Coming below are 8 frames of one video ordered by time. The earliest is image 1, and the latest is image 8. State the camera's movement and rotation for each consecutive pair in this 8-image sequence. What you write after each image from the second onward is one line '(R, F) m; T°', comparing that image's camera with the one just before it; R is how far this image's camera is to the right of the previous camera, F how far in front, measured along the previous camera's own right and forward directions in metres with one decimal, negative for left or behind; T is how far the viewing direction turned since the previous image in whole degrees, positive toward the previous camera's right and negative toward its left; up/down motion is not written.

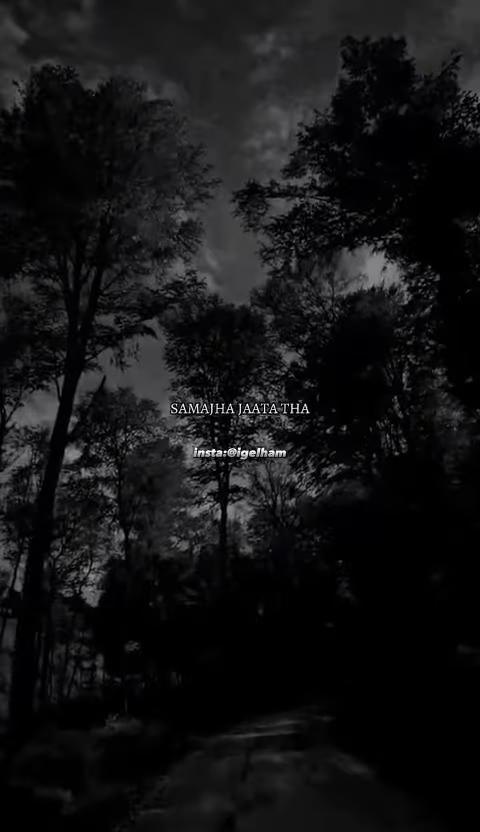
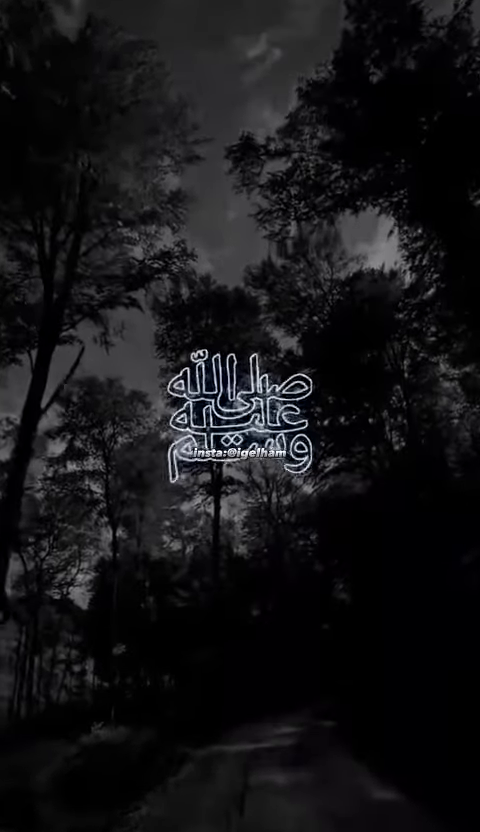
(0.0, +0.4) m; +1°
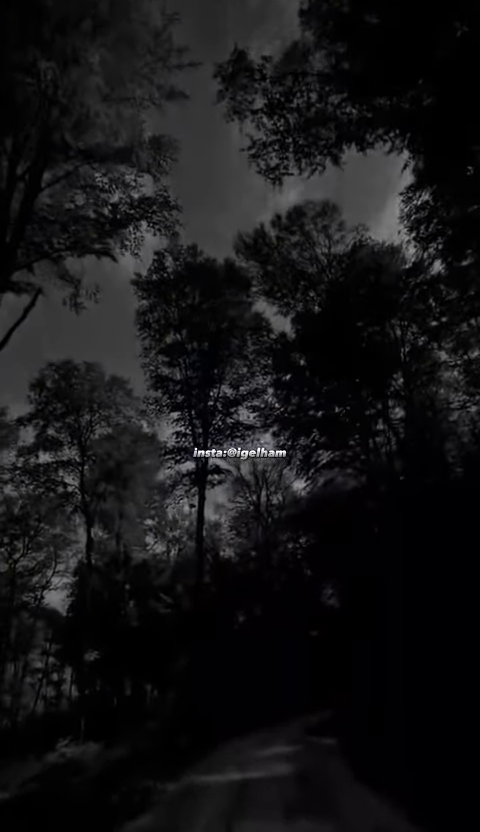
(0.0, +0.6) m; +1°
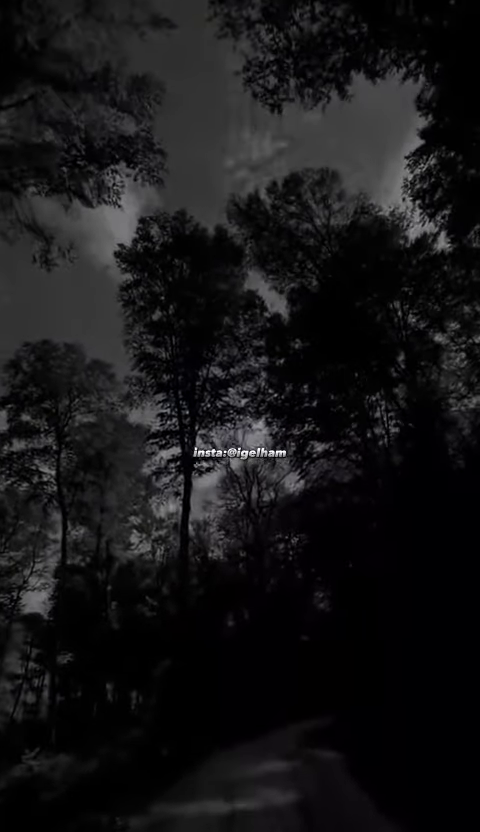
(0.0, +0.5) m; +1°
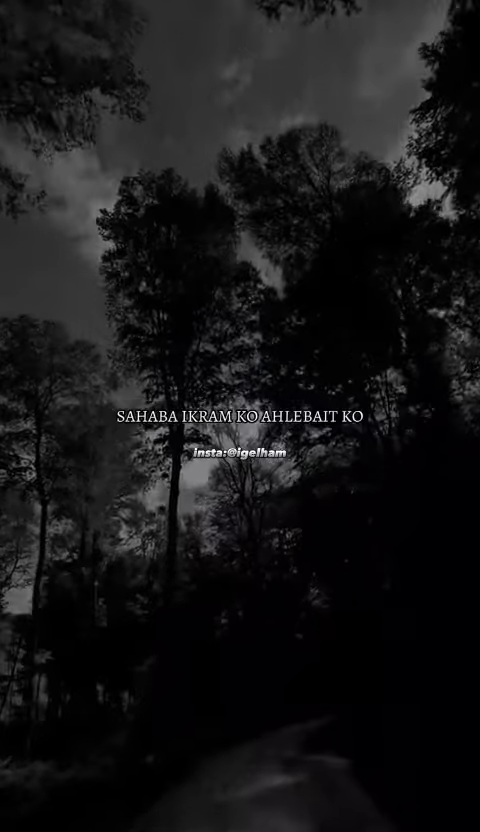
(0.0, +0.4) m; +1°
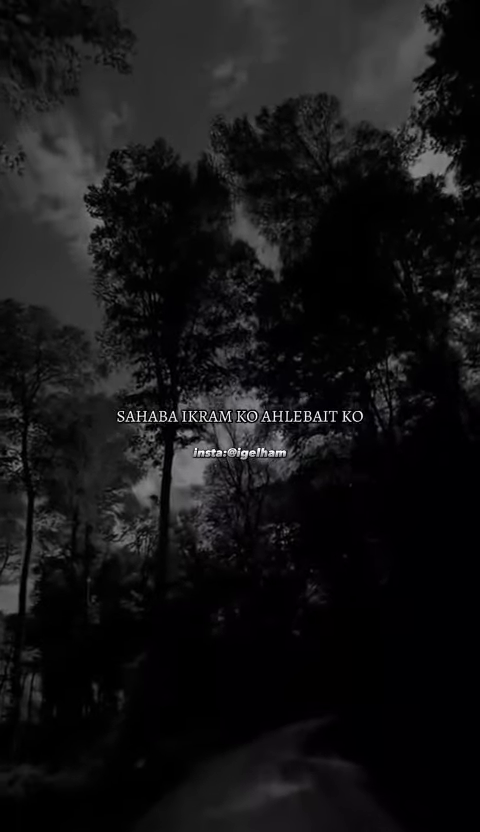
(0.0, +0.2) m; 0°
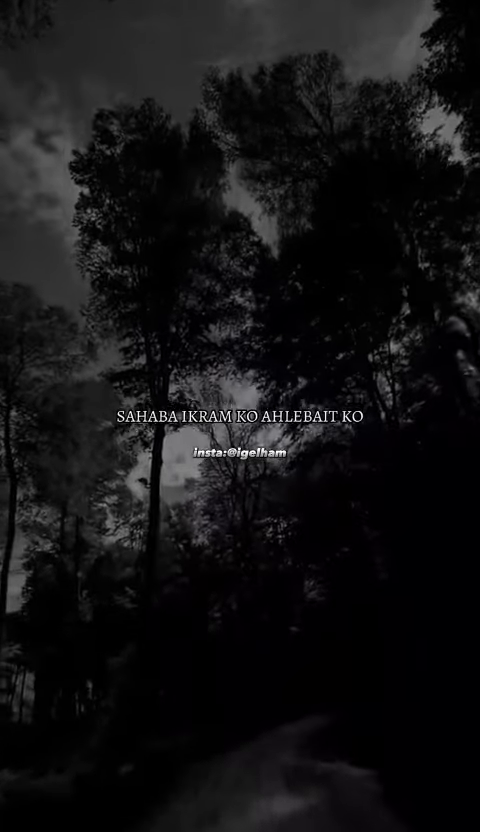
(0.0, +0.3) m; 0°
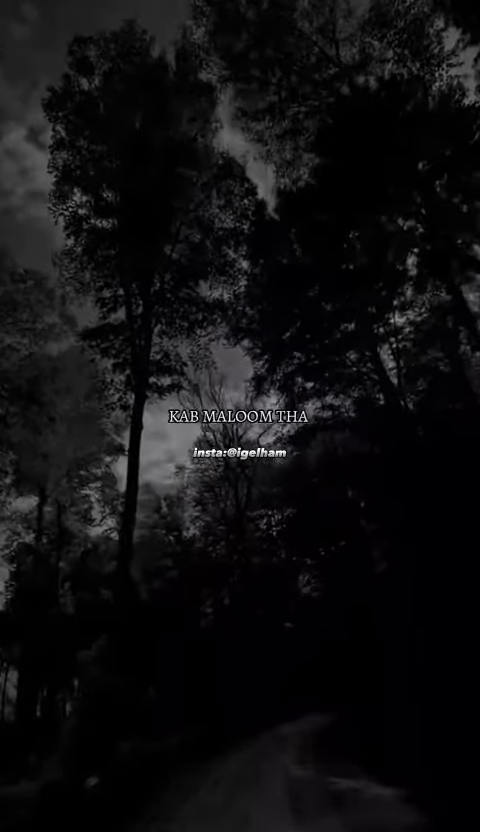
(0.0, +0.5) m; +1°
